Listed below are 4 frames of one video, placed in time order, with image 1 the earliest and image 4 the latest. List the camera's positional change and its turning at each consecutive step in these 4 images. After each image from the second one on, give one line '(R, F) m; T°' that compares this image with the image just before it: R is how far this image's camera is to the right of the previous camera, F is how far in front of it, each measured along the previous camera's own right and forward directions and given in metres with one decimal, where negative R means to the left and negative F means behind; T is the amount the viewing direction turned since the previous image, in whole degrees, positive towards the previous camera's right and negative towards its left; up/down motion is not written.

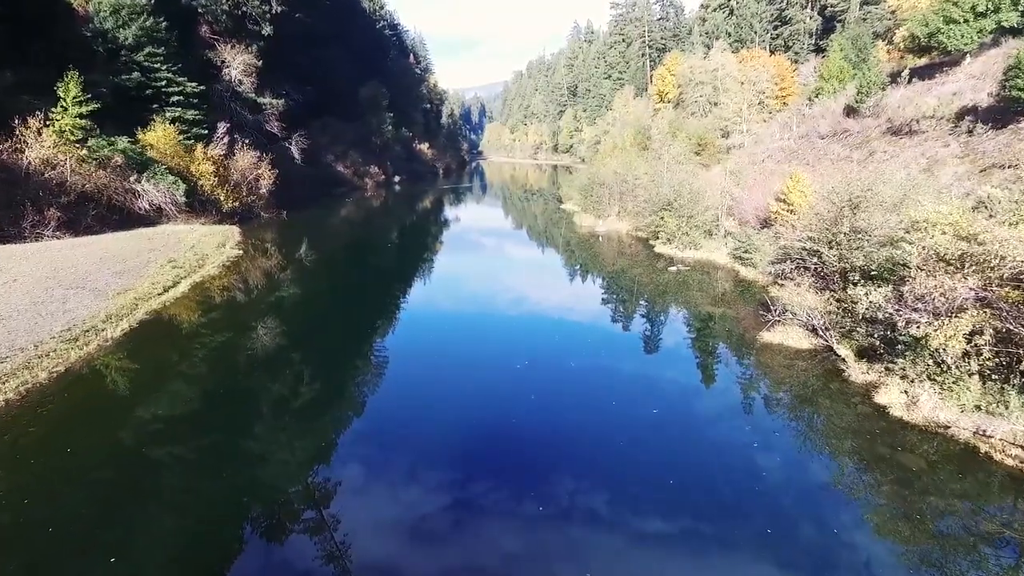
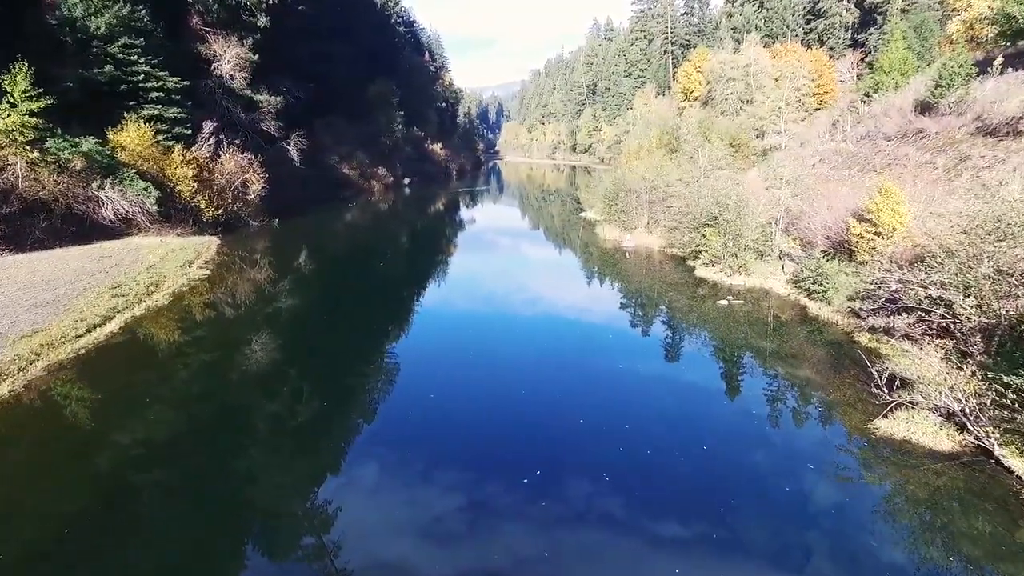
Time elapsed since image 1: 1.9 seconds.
(+0.1, +2.8) m; -2°
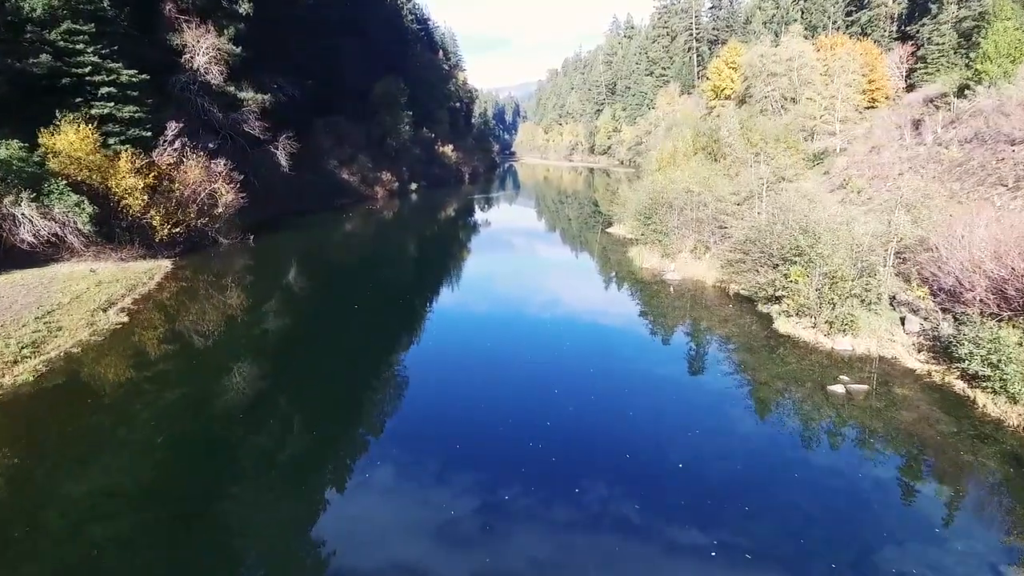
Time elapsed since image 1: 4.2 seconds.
(0.0, +3.9) m; -2°
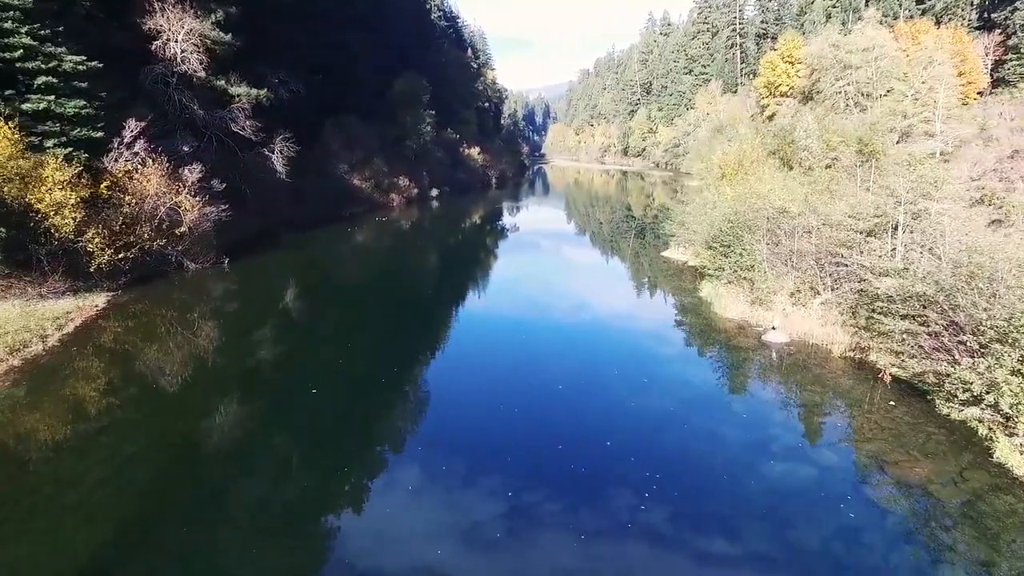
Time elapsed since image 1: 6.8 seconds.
(-0.2, +4.4) m; -3°
